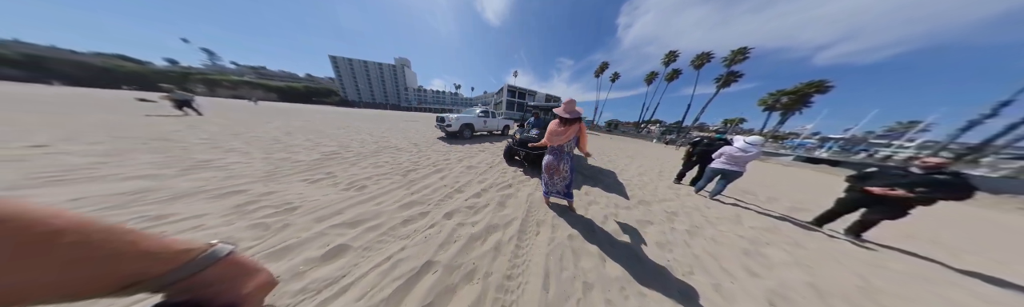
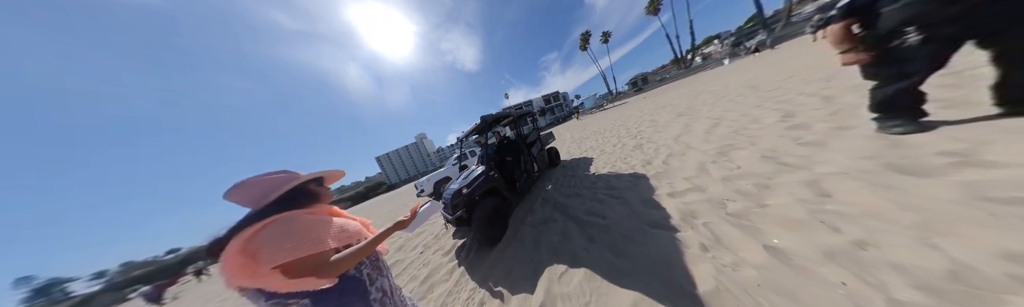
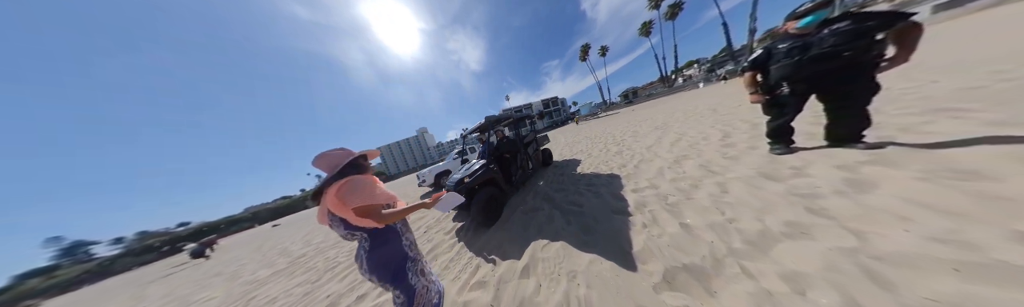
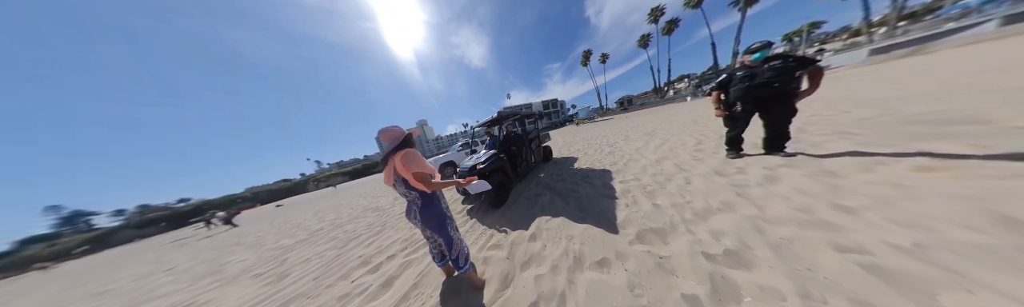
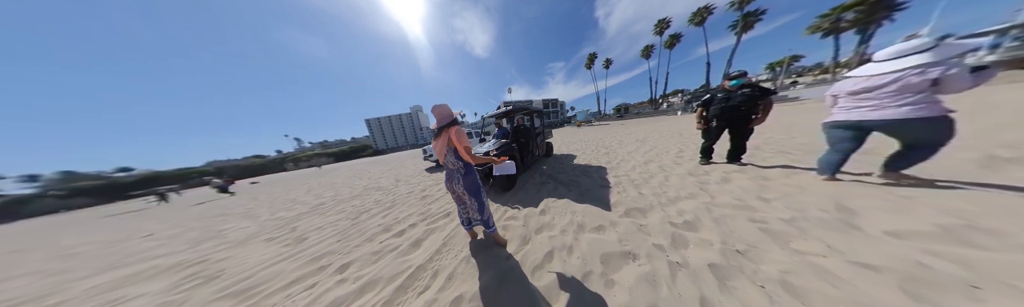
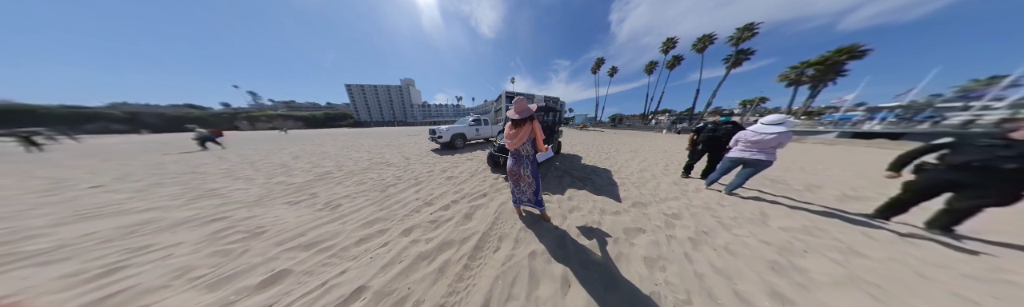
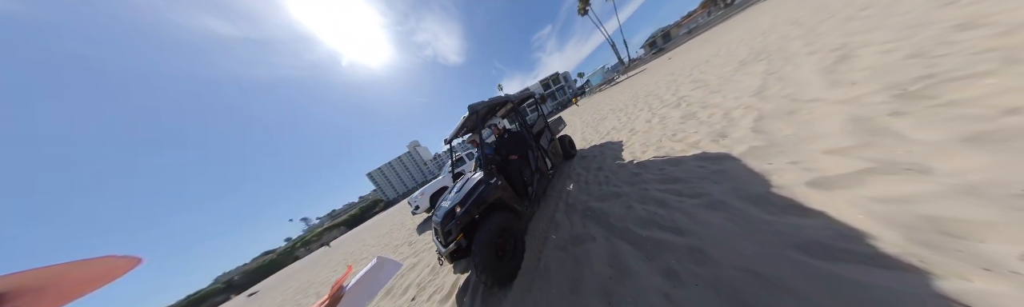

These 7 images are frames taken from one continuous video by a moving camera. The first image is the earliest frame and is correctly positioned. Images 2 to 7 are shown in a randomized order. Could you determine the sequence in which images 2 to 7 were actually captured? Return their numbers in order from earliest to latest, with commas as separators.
6, 5, 4, 3, 2, 7
